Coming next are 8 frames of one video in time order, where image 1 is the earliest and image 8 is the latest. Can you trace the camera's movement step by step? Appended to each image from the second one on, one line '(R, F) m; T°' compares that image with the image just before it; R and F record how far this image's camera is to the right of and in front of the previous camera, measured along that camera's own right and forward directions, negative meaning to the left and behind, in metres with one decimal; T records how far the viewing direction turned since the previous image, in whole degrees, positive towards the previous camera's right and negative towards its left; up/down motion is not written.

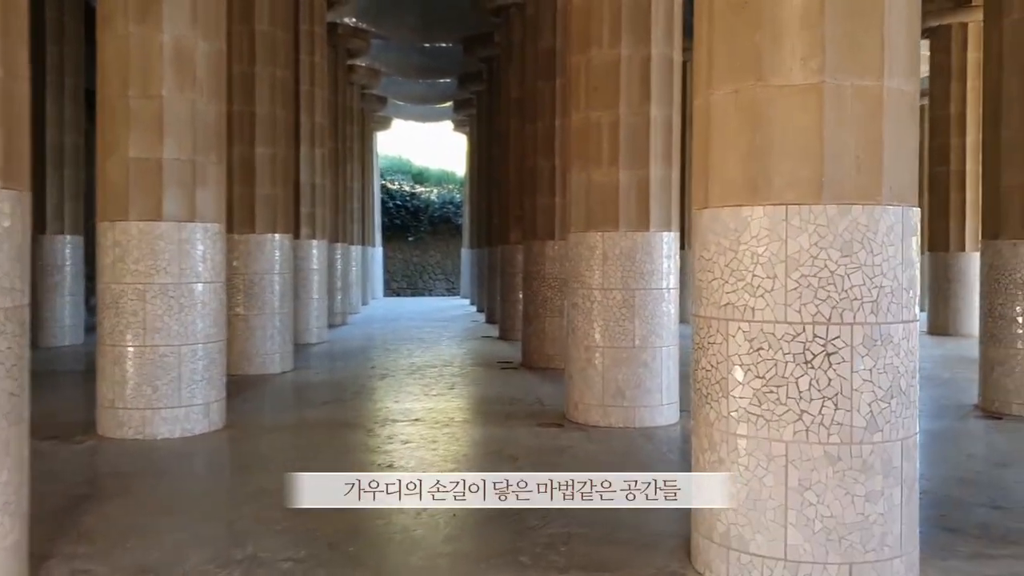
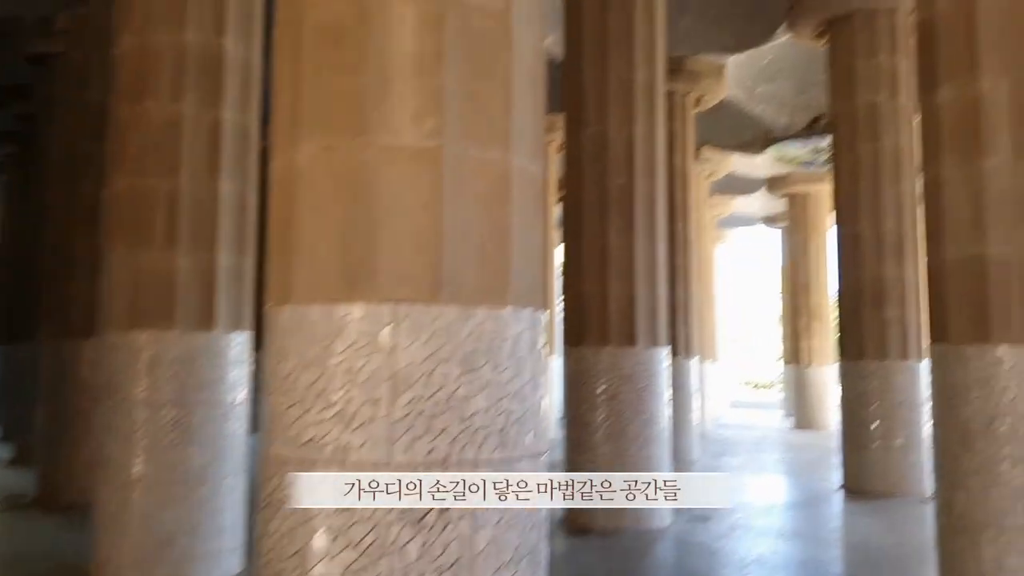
(+0.4, +1.8) m; +26°
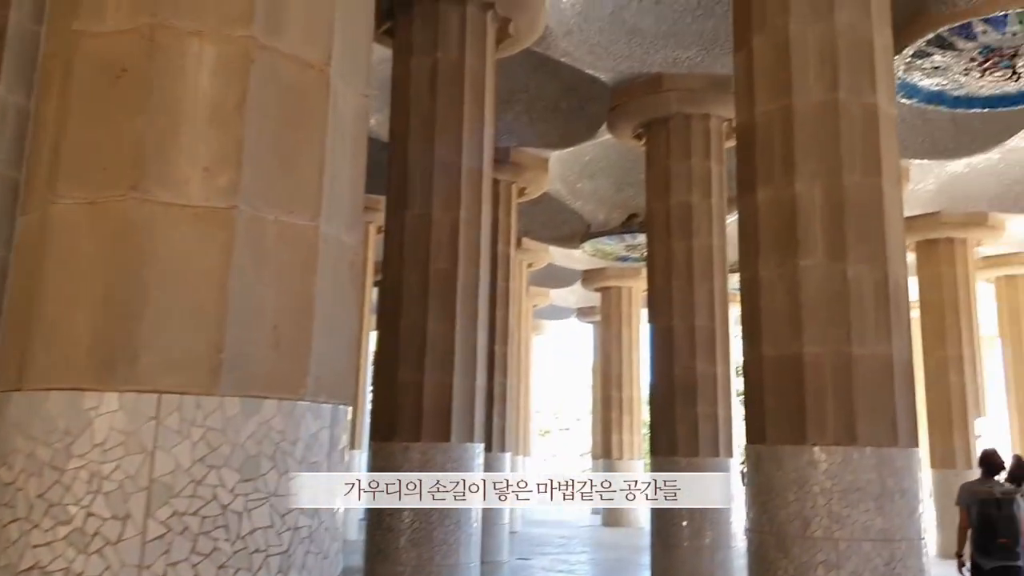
(0.0, +0.6) m; +12°
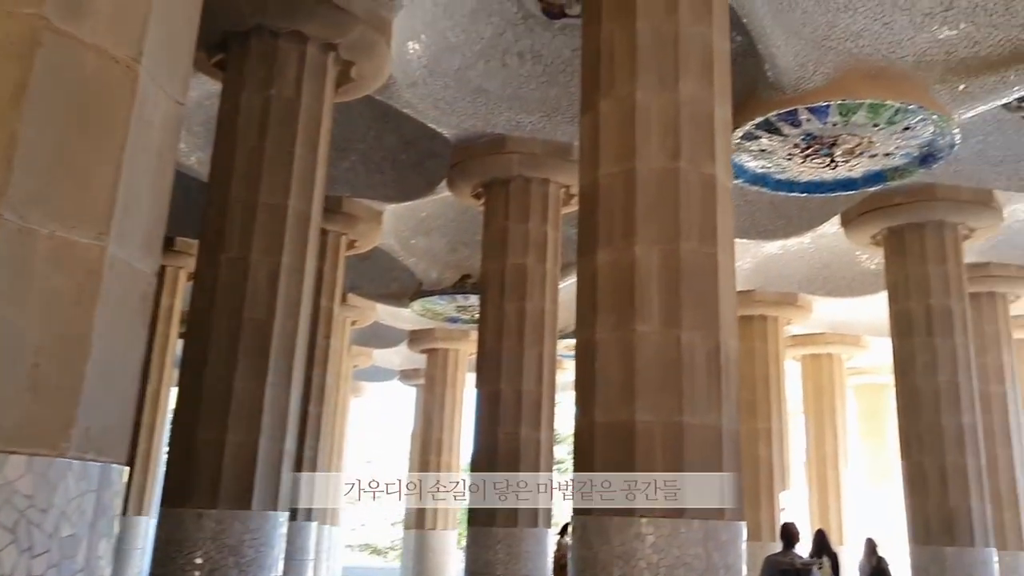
(0.0, +0.4) m; +11°
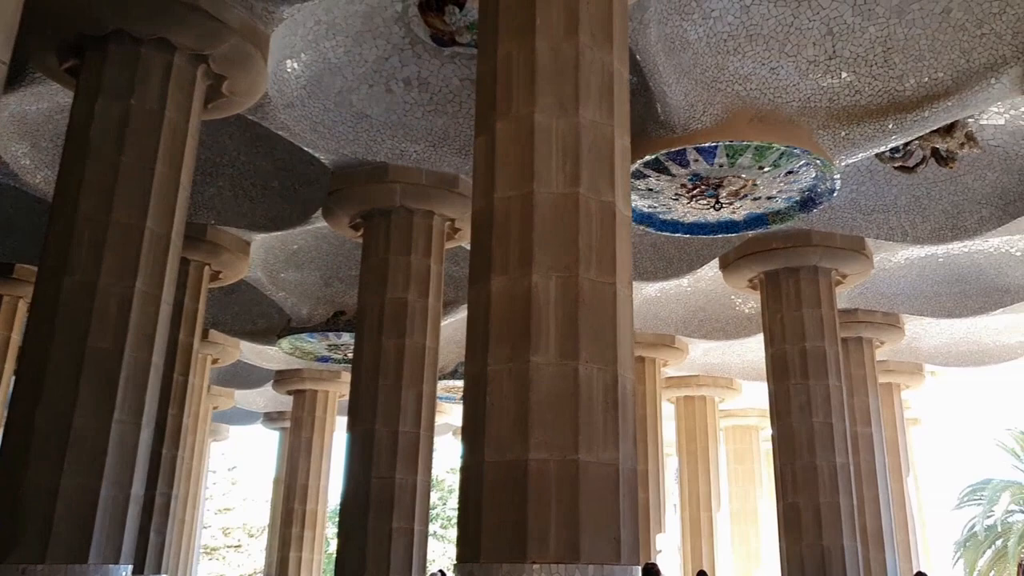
(-0.1, +0.5) m; +8°
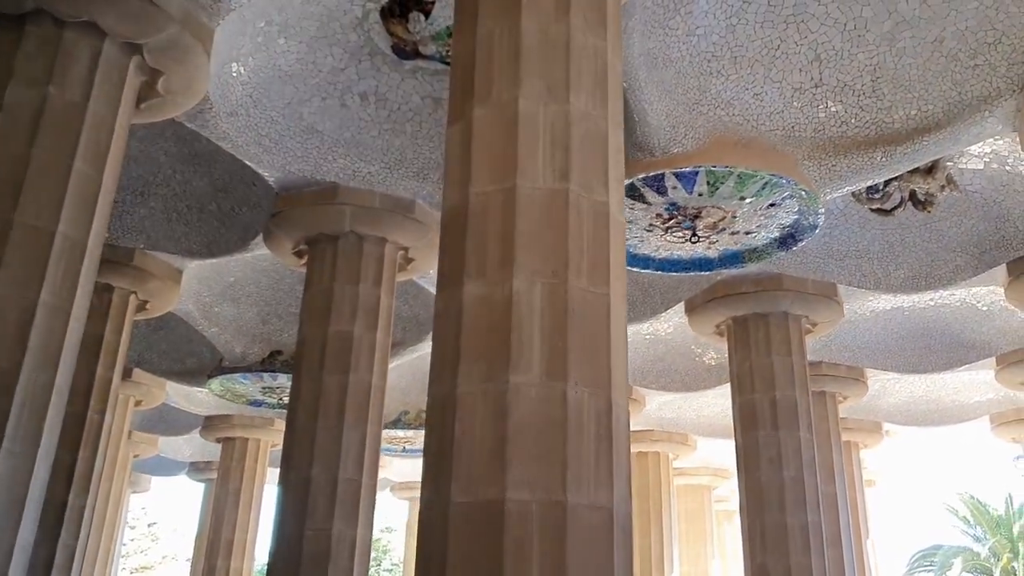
(-0.2, +1.0) m; +4°
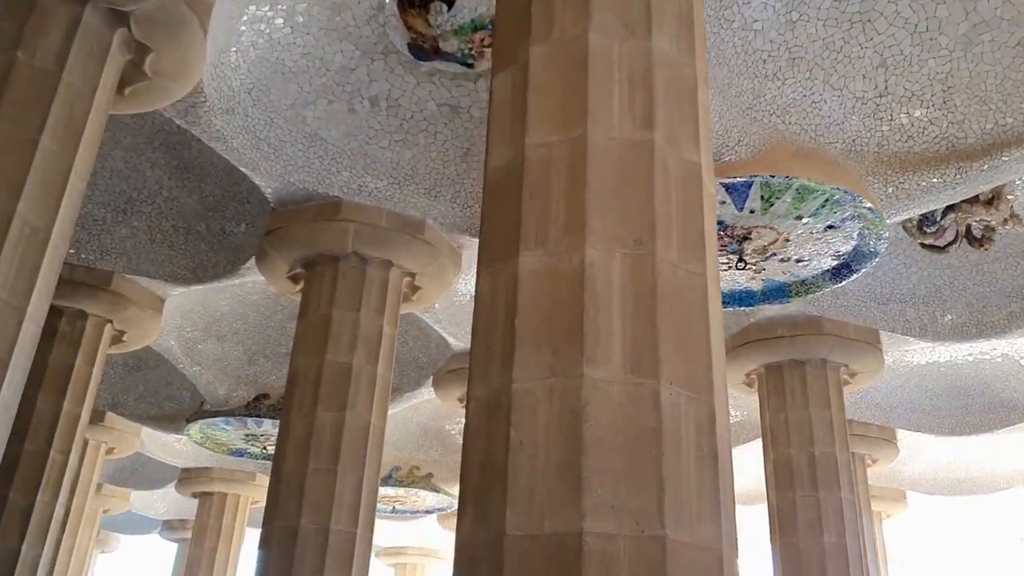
(-0.4, +1.2) m; +1°
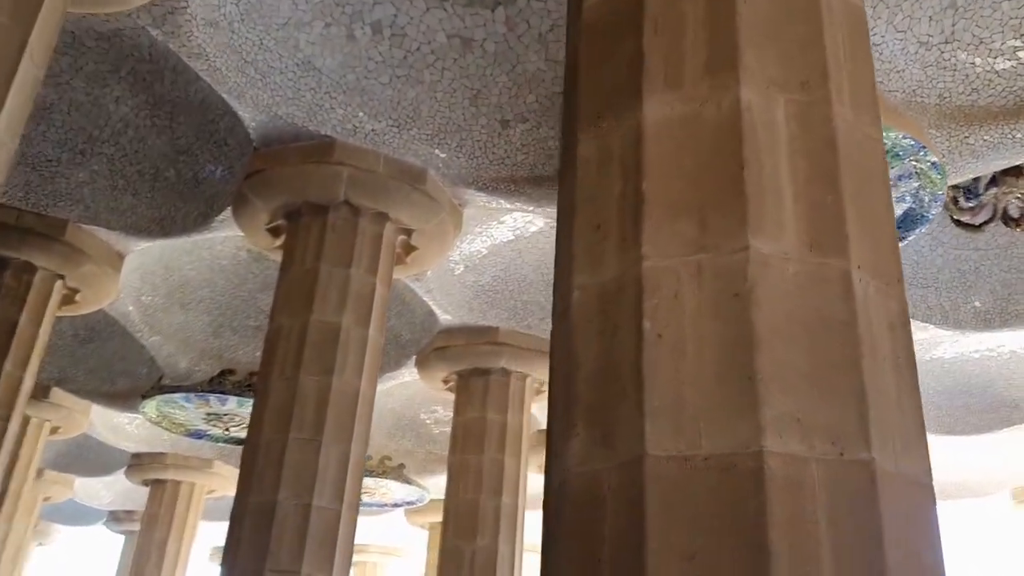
(-0.5, +1.1) m; +3°
